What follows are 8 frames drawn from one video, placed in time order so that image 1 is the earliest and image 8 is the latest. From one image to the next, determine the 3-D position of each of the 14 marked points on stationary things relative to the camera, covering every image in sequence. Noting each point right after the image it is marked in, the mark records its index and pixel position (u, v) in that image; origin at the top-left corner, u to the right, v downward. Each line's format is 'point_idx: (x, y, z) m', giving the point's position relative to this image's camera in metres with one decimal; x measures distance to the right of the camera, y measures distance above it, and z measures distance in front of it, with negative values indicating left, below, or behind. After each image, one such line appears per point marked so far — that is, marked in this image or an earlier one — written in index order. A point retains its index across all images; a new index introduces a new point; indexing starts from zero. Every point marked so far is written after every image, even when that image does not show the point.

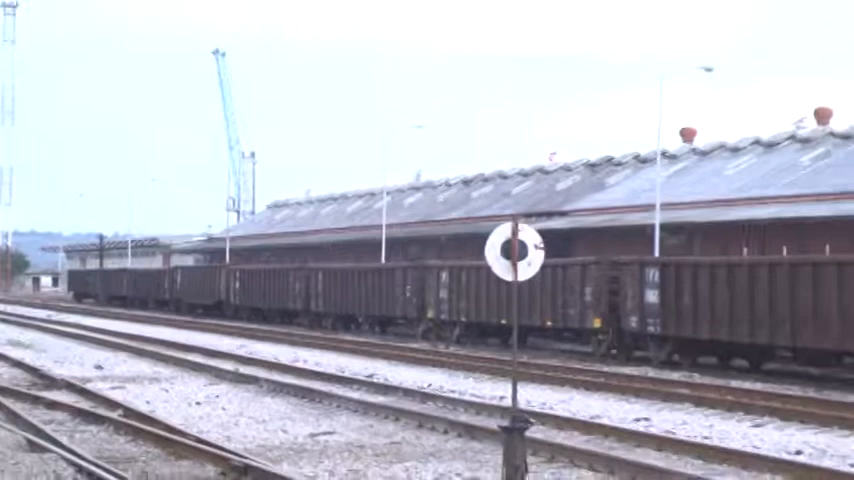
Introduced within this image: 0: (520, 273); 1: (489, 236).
0: (+0.7, -0.3, +9.0) m
1: (+0.4, 0.0, +9.0) m
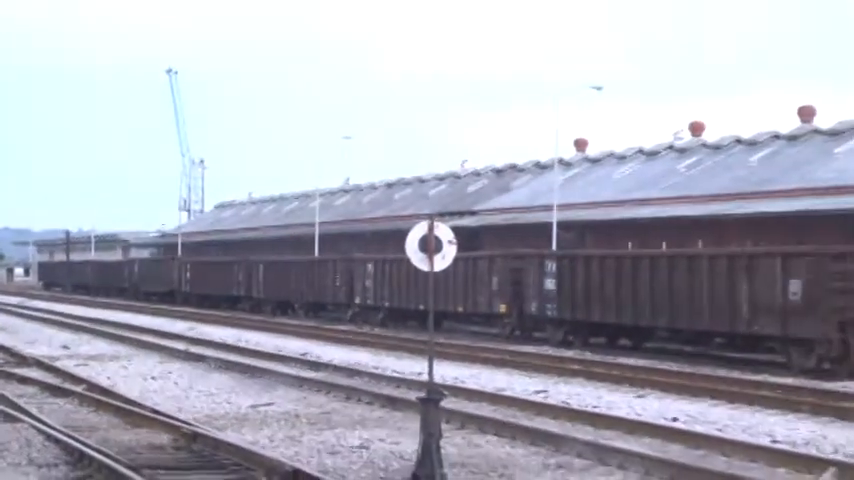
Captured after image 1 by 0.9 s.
0: (+0.1, -0.2, +10.2) m
1: (-0.2, 0.0, +10.2) m
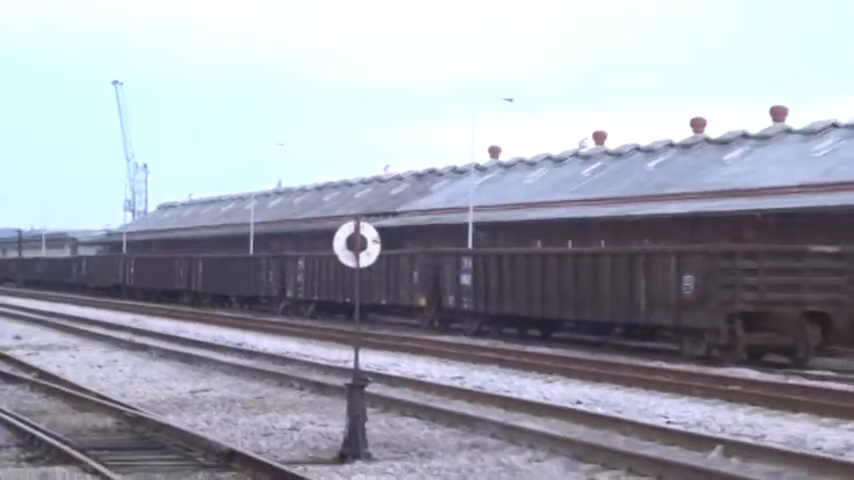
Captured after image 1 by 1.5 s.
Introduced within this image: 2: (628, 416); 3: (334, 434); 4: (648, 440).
0: (-0.7, -0.2, +11.0) m
1: (-1.0, +0.1, +11.1) m
2: (+2.2, -2.0, +12.3) m
3: (-1.0, -2.1, +11.5) m
4: (+2.3, -2.1, +11.5) m
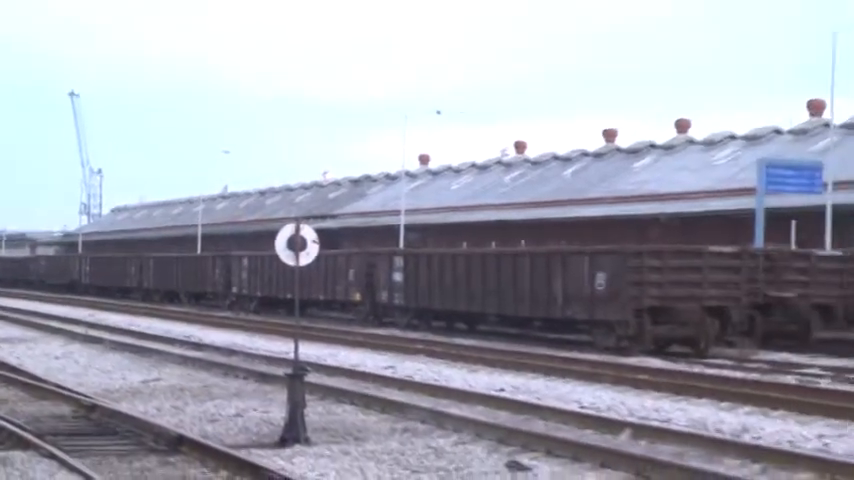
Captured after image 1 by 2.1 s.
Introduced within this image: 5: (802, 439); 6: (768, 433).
0: (-1.4, -0.2, +11.9) m
1: (-1.7, +0.1, +11.9) m
2: (+1.4, -2.0, +13.3) m
3: (-1.8, -2.1, +12.4) m
4: (+1.5, -2.1, +12.5) m
5: (+4.0, -2.1, +11.5) m
6: (+3.7, -2.1, +11.9) m
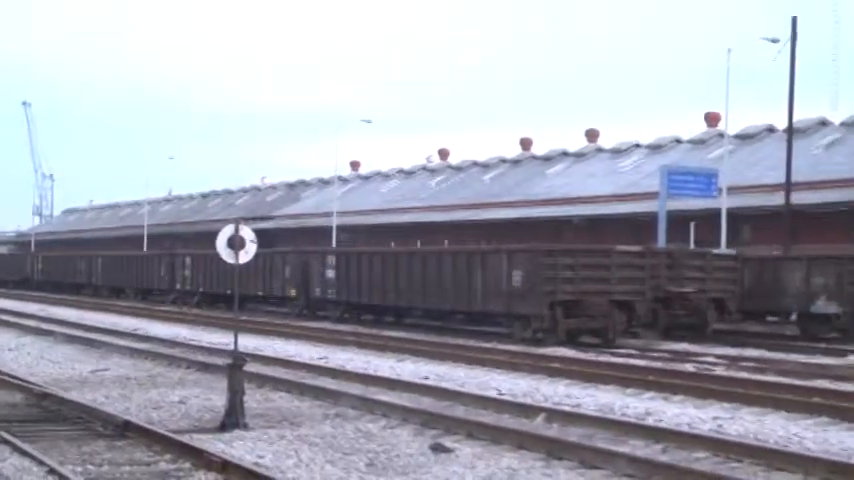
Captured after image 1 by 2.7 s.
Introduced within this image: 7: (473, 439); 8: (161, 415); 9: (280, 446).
0: (-2.2, -0.2, +12.8) m
1: (-2.5, +0.1, +12.8) m
2: (+0.5, -2.0, +14.3) m
3: (-2.6, -2.1, +13.2) m
4: (+0.7, -2.1, +13.5) m
5: (+3.1, -2.1, +12.6) m
6: (+2.9, -2.1, +13.0) m
7: (+0.5, -2.4, +12.9) m
8: (-3.2, -2.1, +12.9) m
9: (-1.7, -2.4, +12.4) m
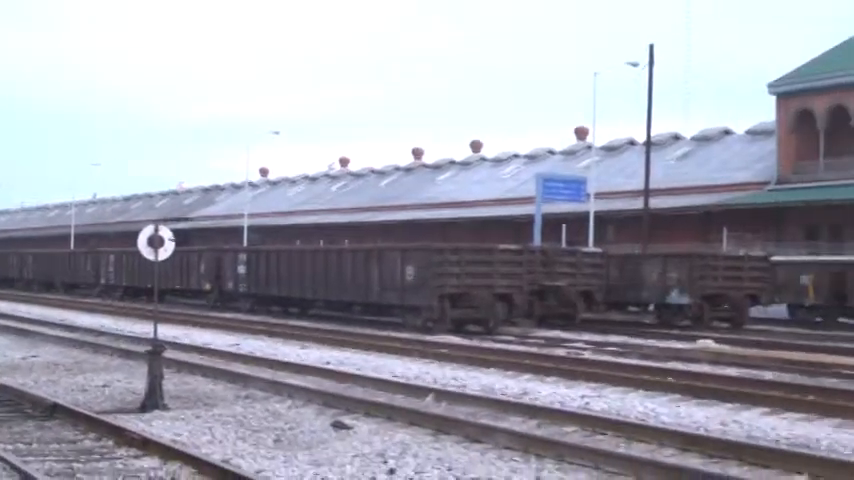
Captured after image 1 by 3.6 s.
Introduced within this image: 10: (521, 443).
0: (-3.5, -0.2, +14.1) m
1: (-3.8, +0.1, +14.1) m
2: (-0.8, -2.0, +15.7) m
3: (-3.9, -2.0, +14.5) m
4: (-0.6, -2.1, +15.0) m
5: (+1.9, -2.1, +14.2) m
6: (+1.6, -2.1, +14.6) m
7: (-0.8, -2.4, +14.3) m
8: (-4.5, -2.1, +14.2) m
9: (-3.0, -2.4, +13.7) m
10: (+1.2, -2.5, +13.1) m
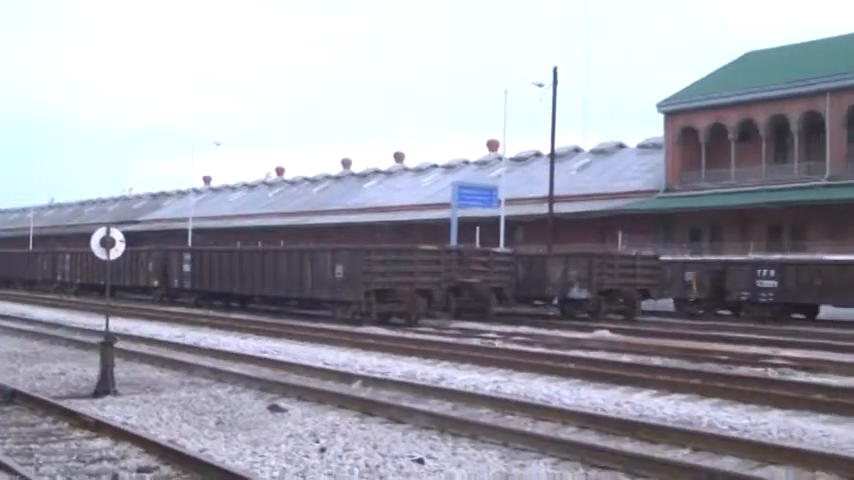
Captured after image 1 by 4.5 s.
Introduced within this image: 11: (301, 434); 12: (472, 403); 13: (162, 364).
0: (-4.5, -0.2, +15.5) m
1: (-4.8, +0.1, +15.5) m
2: (-2.0, -2.0, +17.3) m
3: (-5.0, -2.1, +15.9) m
4: (-1.7, -2.1, +16.5) m
5: (+0.8, -2.1, +15.9) m
6: (+0.5, -2.1, +16.3) m
7: (-1.8, -2.4, +15.9) m
8: (-5.5, -2.1, +15.5) m
9: (-4.0, -2.4, +15.1) m
10: (+0.1, -2.5, +14.8) m
11: (-1.7, -2.6, +14.5) m
12: (+0.7, -2.3, +15.5) m
13: (-4.3, -2.1, +17.7) m
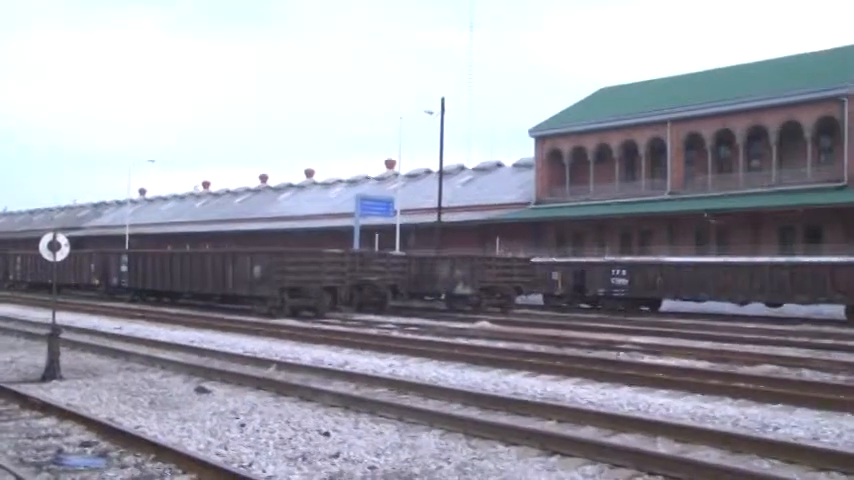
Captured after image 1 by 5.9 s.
0: (-6.1, -0.3, +17.7) m
1: (-6.4, 0.0, +17.7) m
2: (-3.7, -2.1, +19.7) m
3: (-6.6, -2.1, +18.1) m
4: (-3.4, -2.2, +18.9) m
5: (-0.8, -2.2, +18.5) m
6: (-1.1, -2.2, +18.9) m
7: (-3.4, -2.5, +18.3) m
8: (-7.1, -2.2, +17.7) m
9: (-5.5, -2.4, +17.4) m
10: (-1.4, -2.6, +17.3) m
11: (-3.2, -2.7, +16.9) m
12: (-0.9, -2.4, +18.1) m
13: (-6.1, -2.1, +19.9) m
